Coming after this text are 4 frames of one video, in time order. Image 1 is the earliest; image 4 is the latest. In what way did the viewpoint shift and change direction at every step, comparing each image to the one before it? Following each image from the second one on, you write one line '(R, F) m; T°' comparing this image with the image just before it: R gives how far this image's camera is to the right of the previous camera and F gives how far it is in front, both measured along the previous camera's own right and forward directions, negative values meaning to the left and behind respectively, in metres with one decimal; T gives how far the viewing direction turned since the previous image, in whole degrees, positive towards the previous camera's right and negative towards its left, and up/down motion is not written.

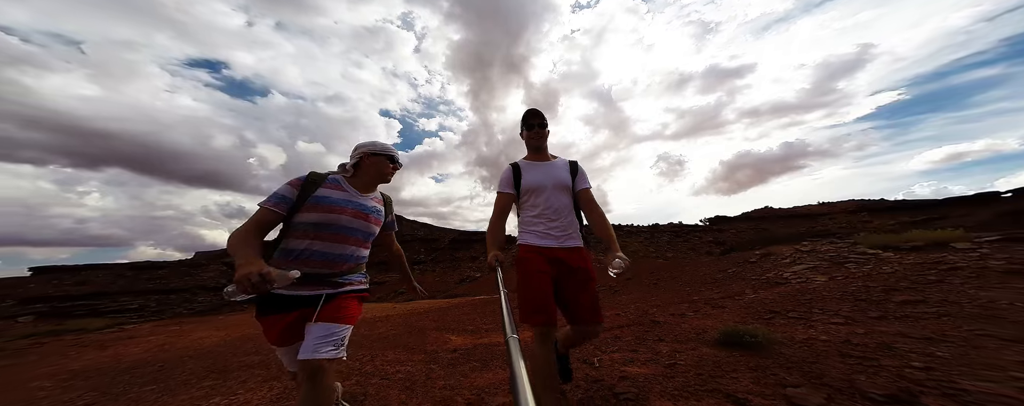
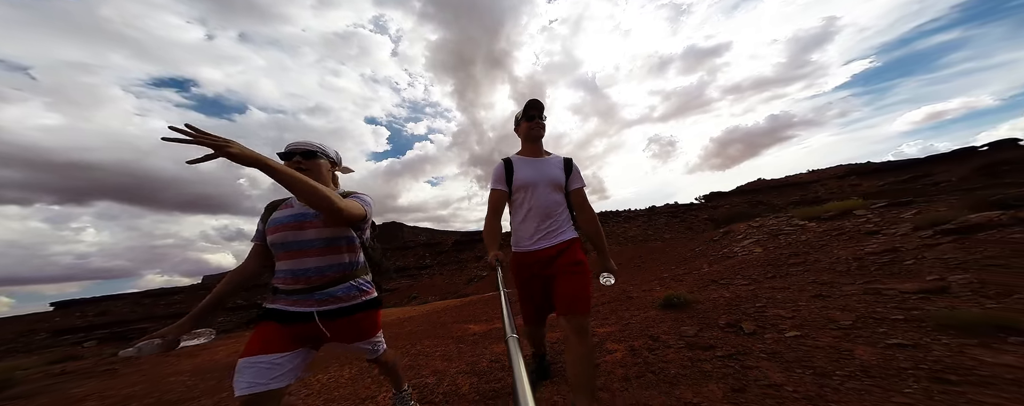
(+0.1, -1.0) m; 0°
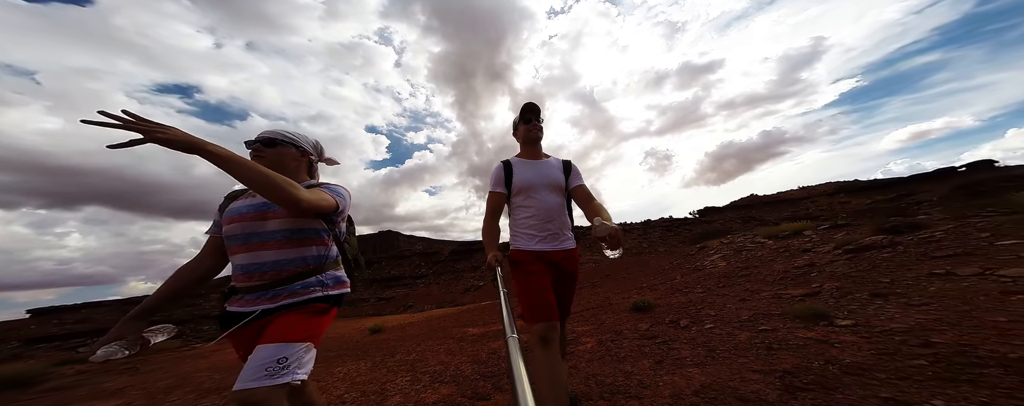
(0.0, -0.8) m; +1°
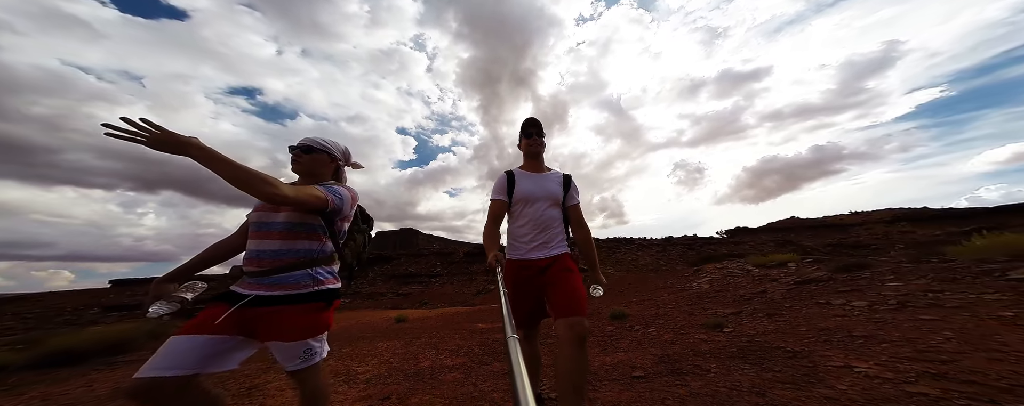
(+0.3, -1.1) m; -5°
